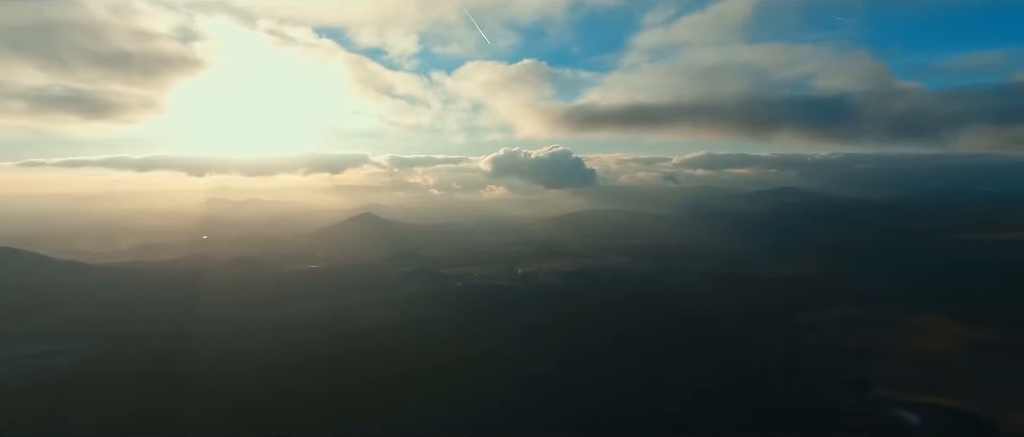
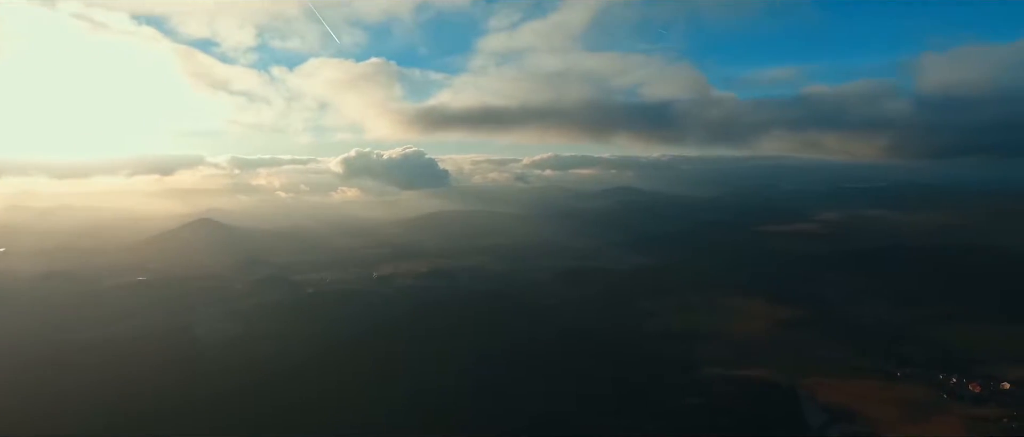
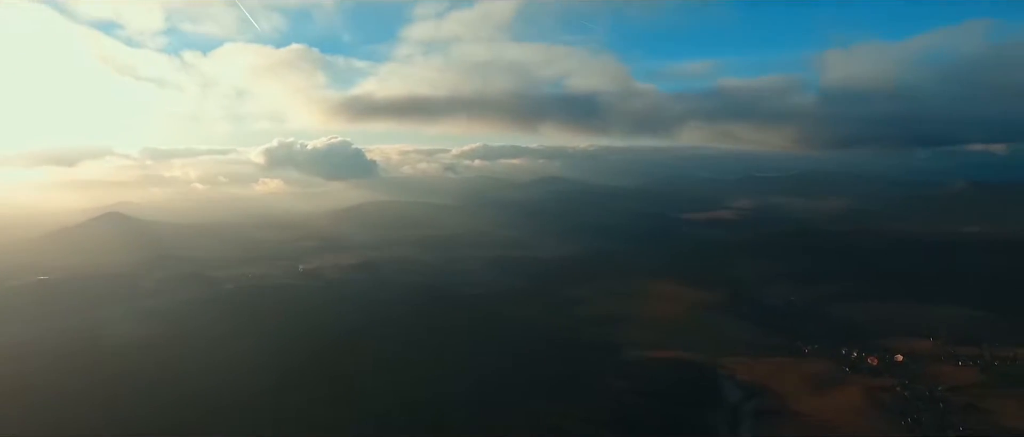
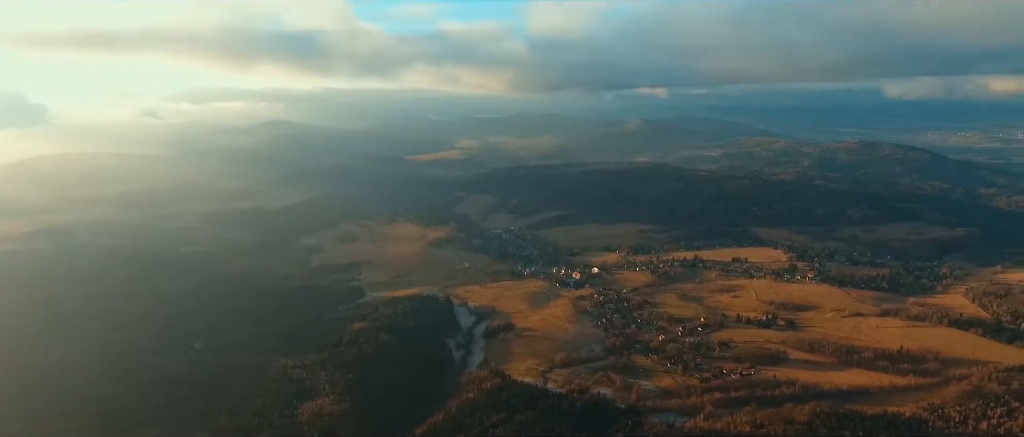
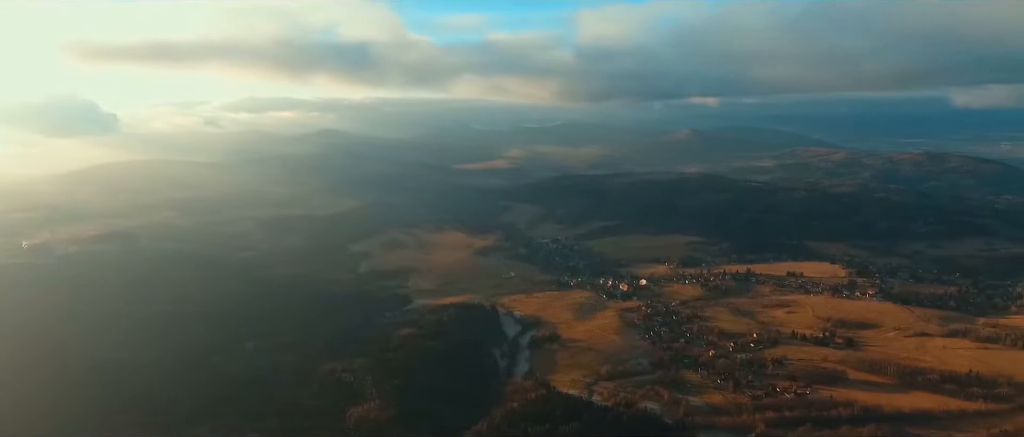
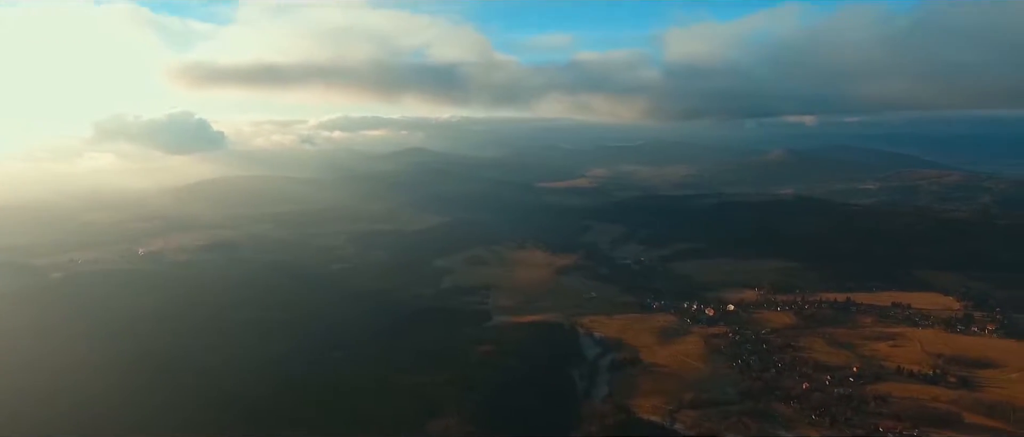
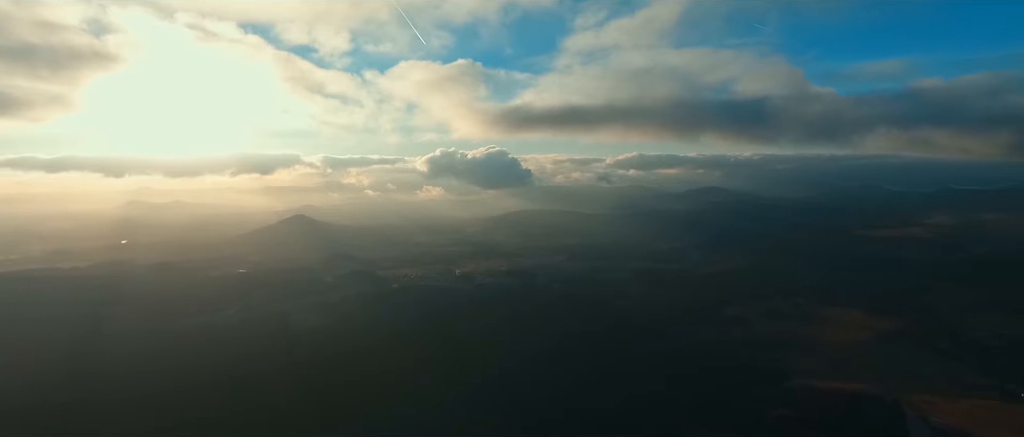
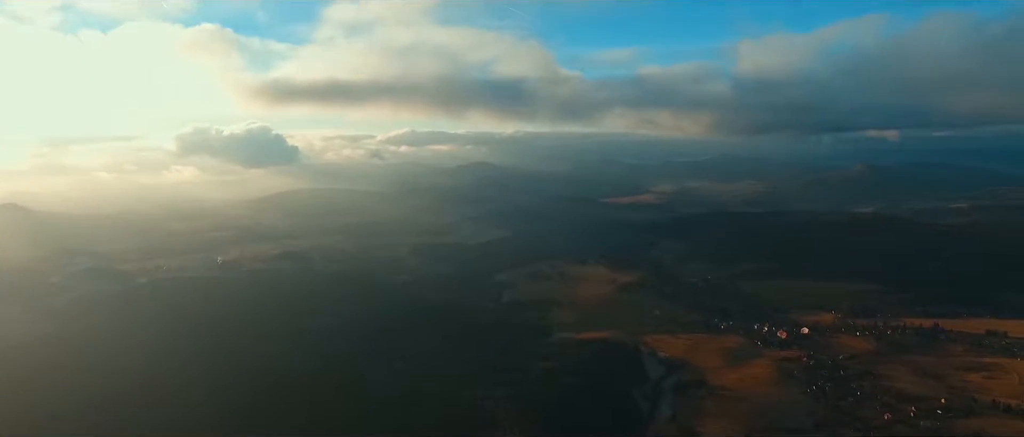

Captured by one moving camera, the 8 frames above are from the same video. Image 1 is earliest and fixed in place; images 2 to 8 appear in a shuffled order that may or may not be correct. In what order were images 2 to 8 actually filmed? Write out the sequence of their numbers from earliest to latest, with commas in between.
7, 2, 3, 8, 6, 5, 4
